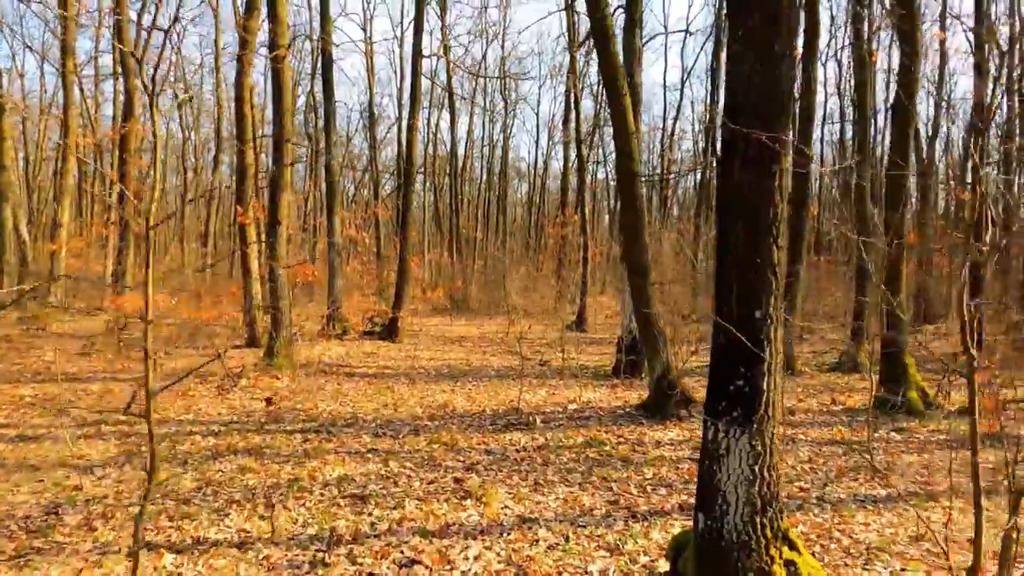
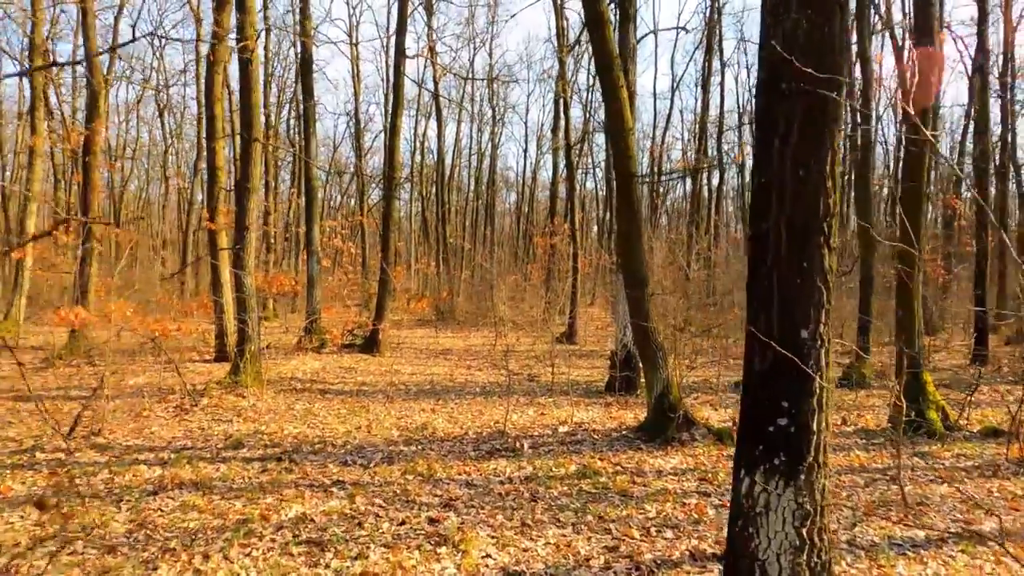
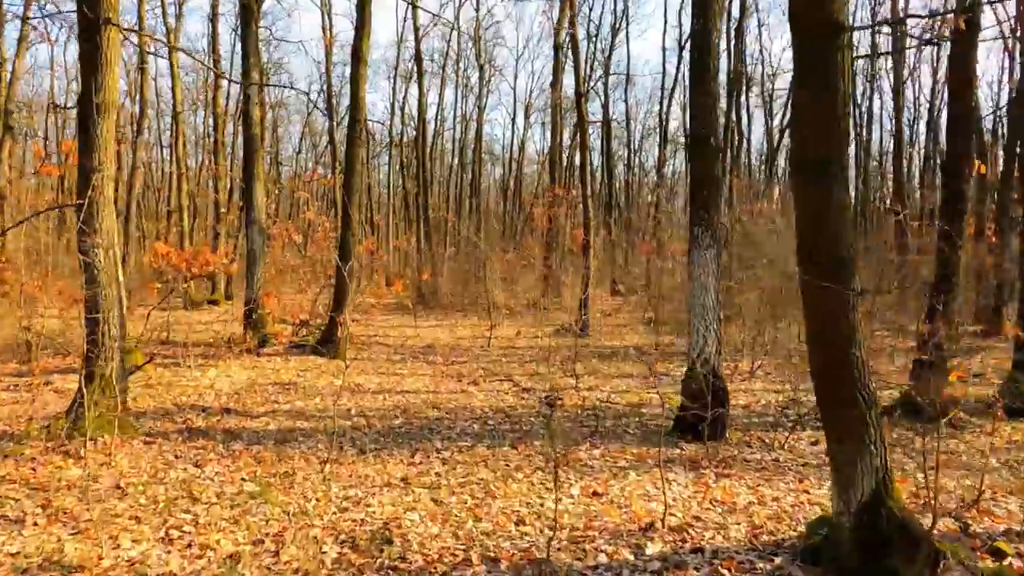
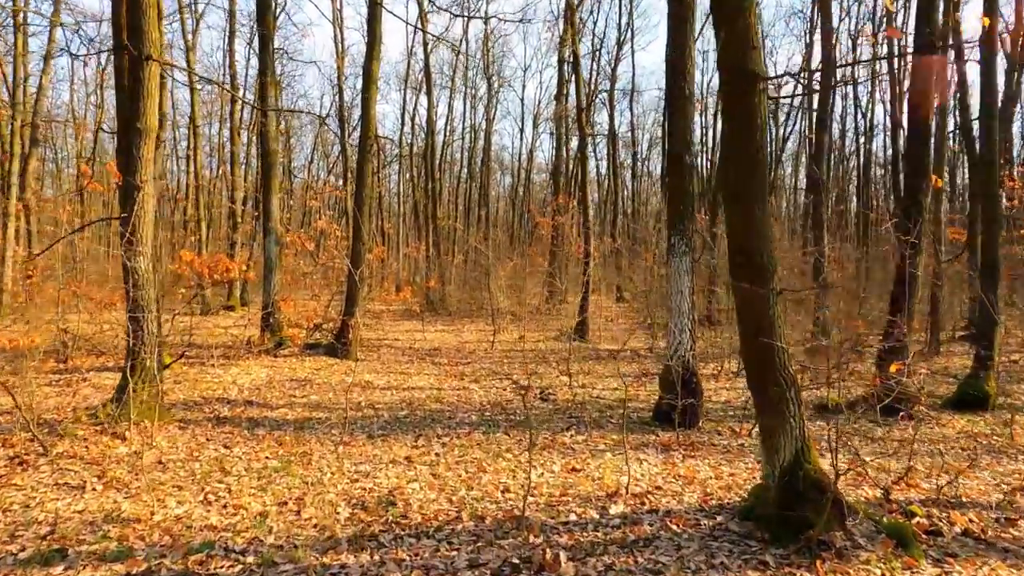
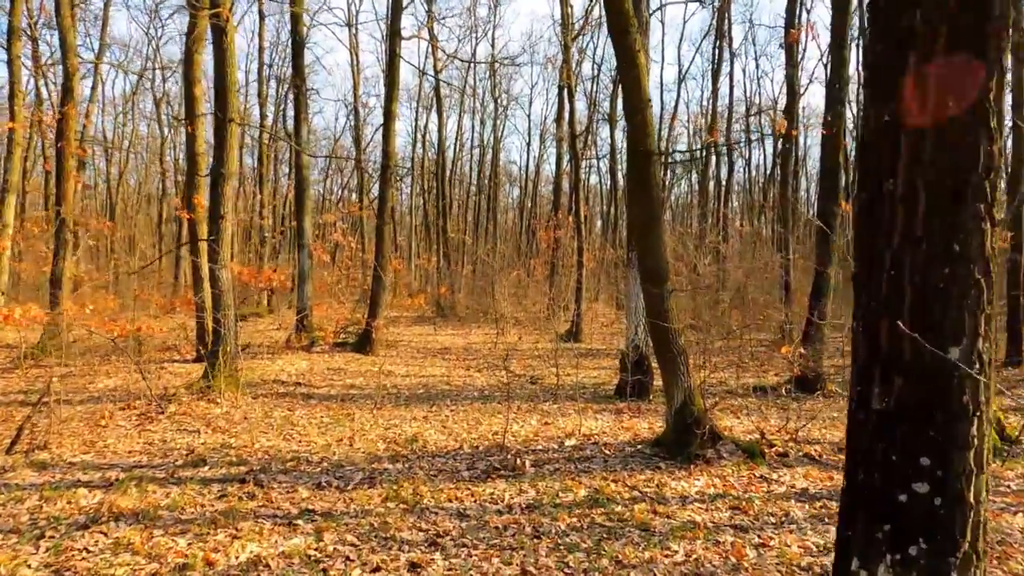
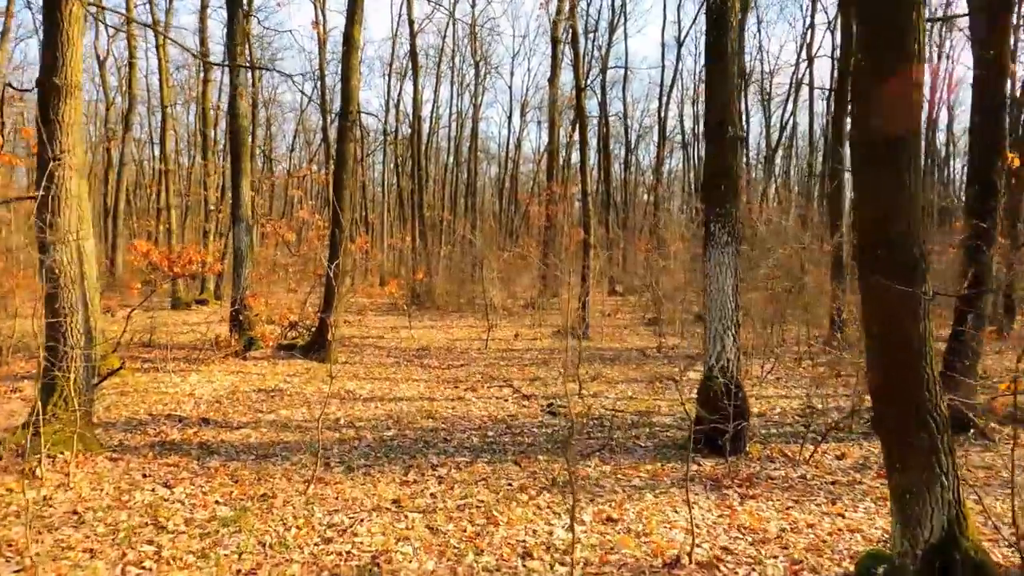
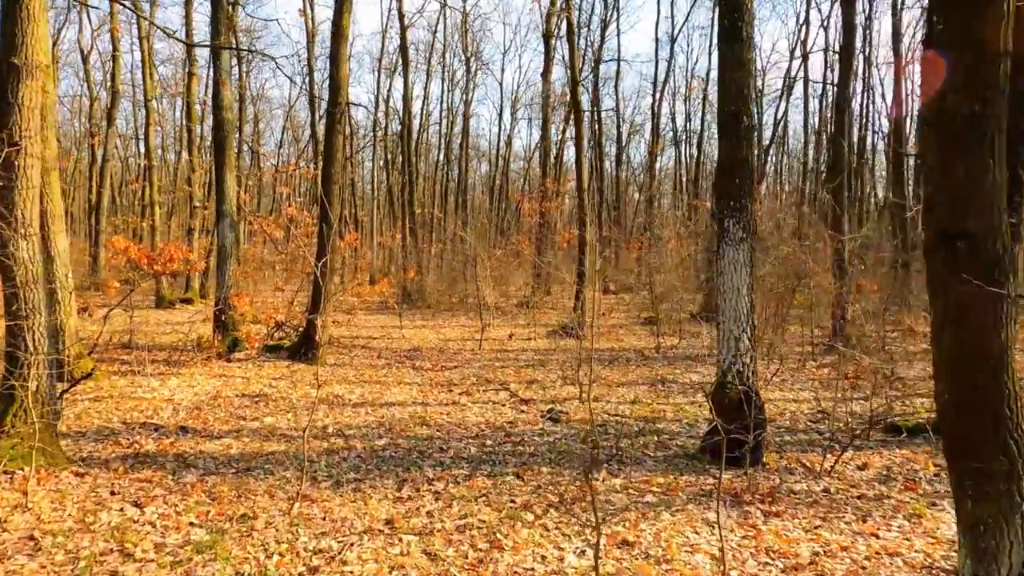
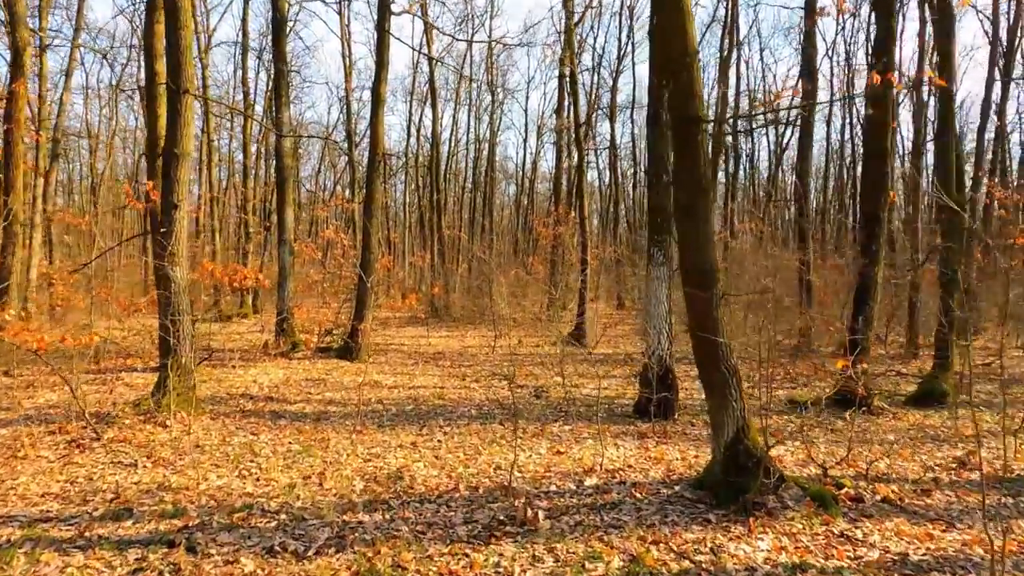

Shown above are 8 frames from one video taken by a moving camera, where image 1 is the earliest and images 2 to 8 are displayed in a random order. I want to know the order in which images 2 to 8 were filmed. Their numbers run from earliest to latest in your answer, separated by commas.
2, 5, 8, 4, 3, 6, 7
